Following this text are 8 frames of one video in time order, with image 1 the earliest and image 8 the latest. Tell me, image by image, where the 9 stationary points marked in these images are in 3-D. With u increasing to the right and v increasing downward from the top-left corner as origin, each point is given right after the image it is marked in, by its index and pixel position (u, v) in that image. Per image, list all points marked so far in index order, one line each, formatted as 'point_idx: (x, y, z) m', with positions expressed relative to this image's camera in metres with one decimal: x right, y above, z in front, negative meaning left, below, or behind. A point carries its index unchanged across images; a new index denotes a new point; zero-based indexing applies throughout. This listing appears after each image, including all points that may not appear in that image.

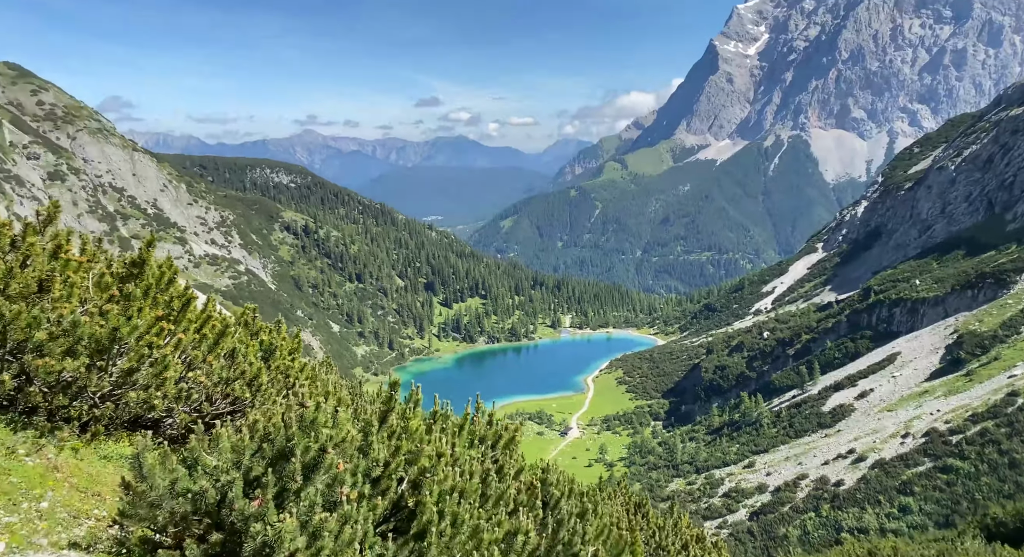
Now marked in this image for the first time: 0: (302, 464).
0: (-5.0, -4.4, +16.4) m
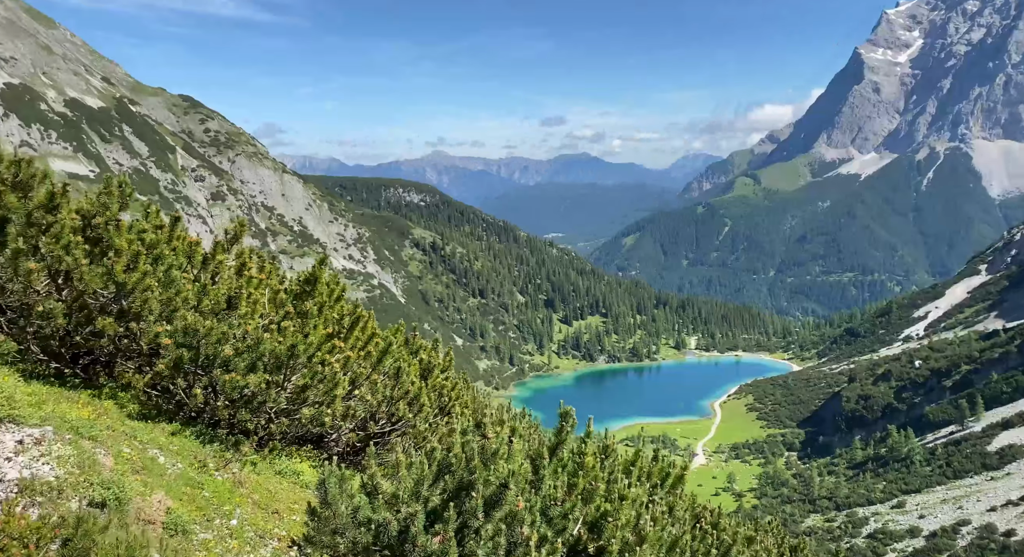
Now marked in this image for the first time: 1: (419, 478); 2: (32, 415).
0: (-0.6, -4.9, +15.6) m
1: (-2.1, -4.7, +16.2) m
2: (-10.6, -3.0, +15.3) m
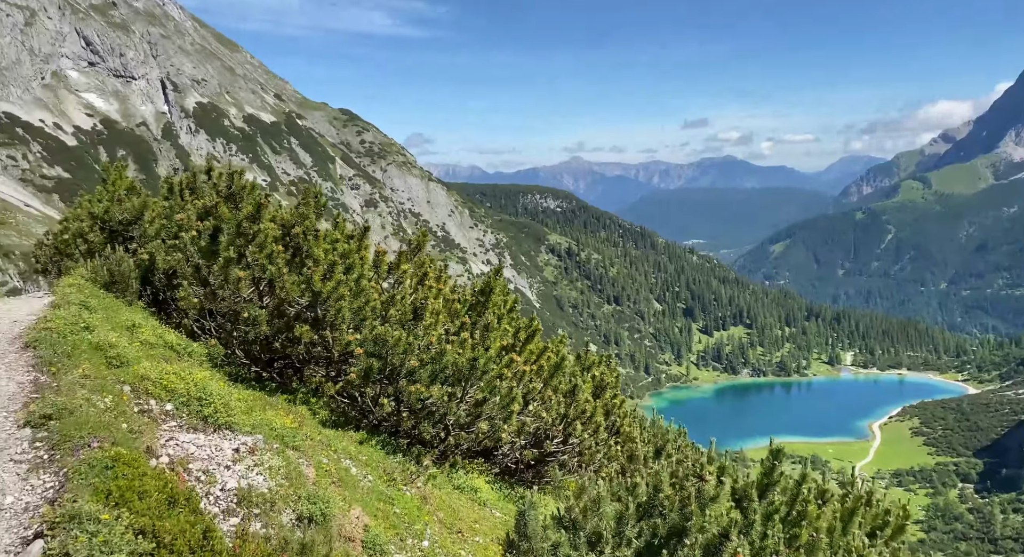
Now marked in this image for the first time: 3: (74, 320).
0: (+3.7, -5.4, +13.9) m
1: (+2.4, -5.1, +14.8) m
2: (-6.0, -3.2, +15.7) m
3: (-10.7, -1.0, +17.1) m
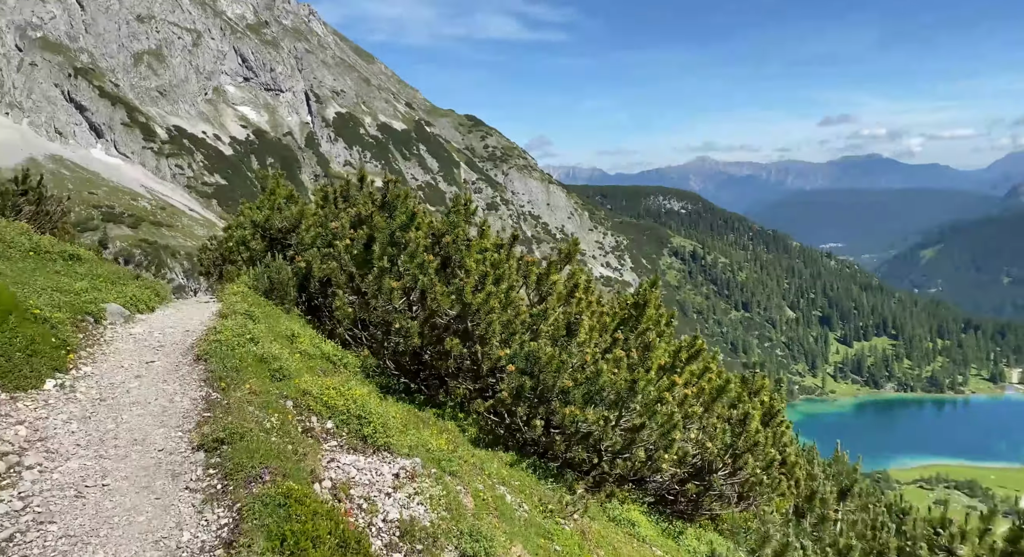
0: (+6.9, -5.8, +11.6) m
1: (+5.7, -5.5, +12.7) m
2: (-2.4, -3.6, +15.0) m
3: (-6.7, -1.3, +17.2) m
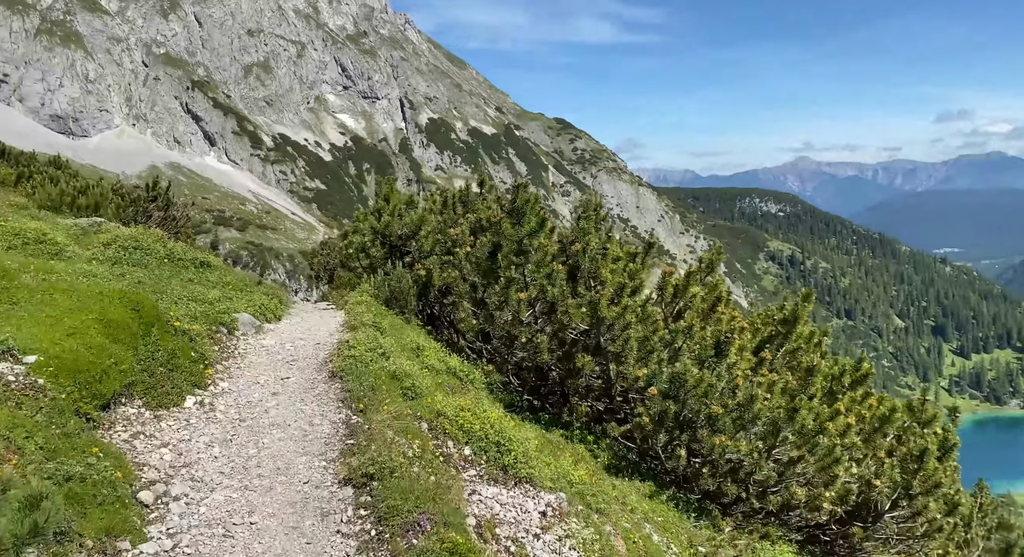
0: (+9.4, -6.2, +9.1) m
1: (+8.4, -5.9, +10.4) m
2: (+0.7, -3.9, +13.7) m
3: (-3.3, -1.6, +16.5) m
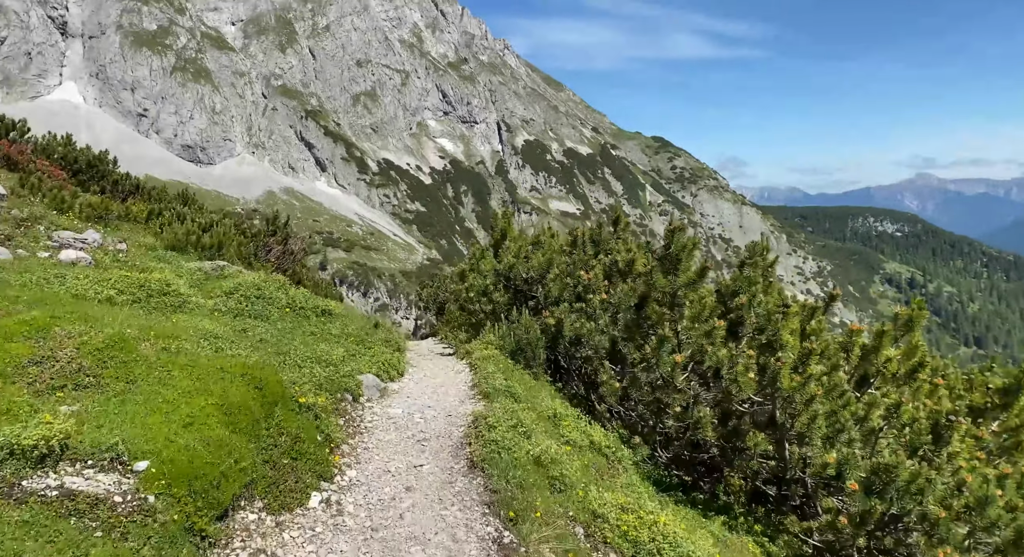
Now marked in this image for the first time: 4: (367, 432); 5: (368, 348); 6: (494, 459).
0: (+11.5, -7.4, +5.2) m
1: (+10.6, -7.1, +6.5) m
2: (+3.5, -5.2, +11.0) m
3: (0.0, -2.9, +14.3) m
4: (-2.8, -2.9, +13.3) m
5: (-4.0, -1.9, +19.4) m
6: (-0.3, -3.2, +12.1) m
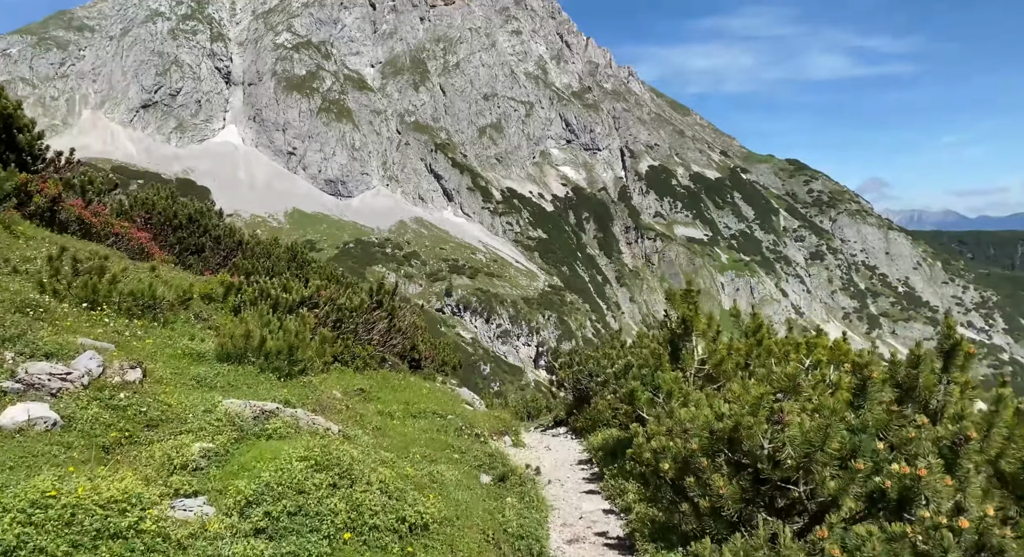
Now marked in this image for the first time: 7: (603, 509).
0: (+12.4, -9.9, -6.8) m
1: (+11.8, -9.7, -5.3) m
2: (+5.6, -7.9, +0.4) m
3: (+2.7, -5.8, +4.4) m
4: (-0.2, -5.8, +3.9) m
5: (-0.3, -5.0, +10.1) m
6: (+2.0, -5.9, +2.3) m
7: (+2.4, -6.2, +18.9) m
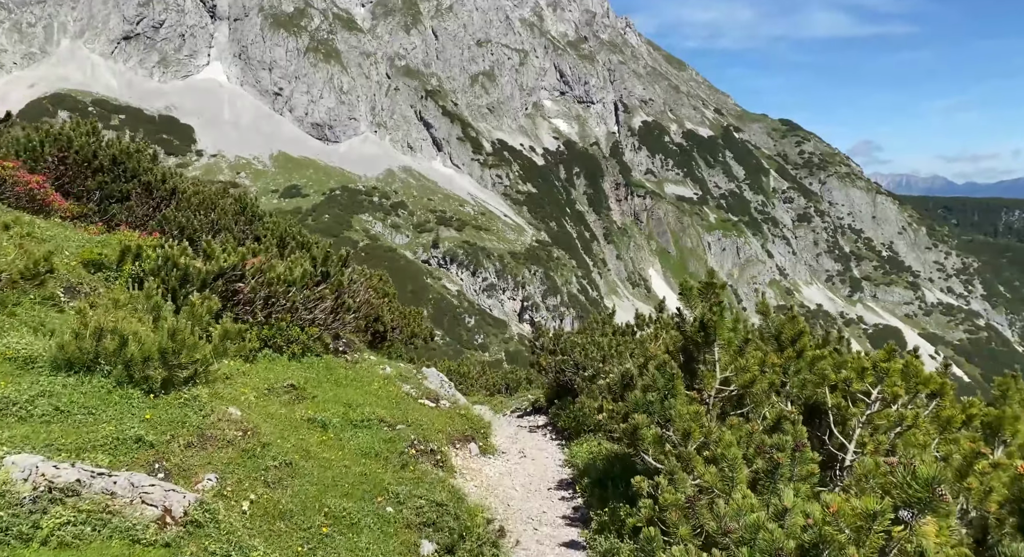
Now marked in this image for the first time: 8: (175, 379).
0: (+11.8, -11.9, -11.5) m
1: (+11.2, -11.5, -10.0) m
2: (+4.9, -9.1, -4.5) m
3: (+2.1, -6.6, -0.7) m
4: (-0.8, -6.6, -1.3) m
5: (-1.0, -5.3, +4.8) m
6: (+1.4, -6.9, -2.8) m
7: (+1.5, -6.1, +13.8) m
8: (-7.3, -2.1, +14.9) m
